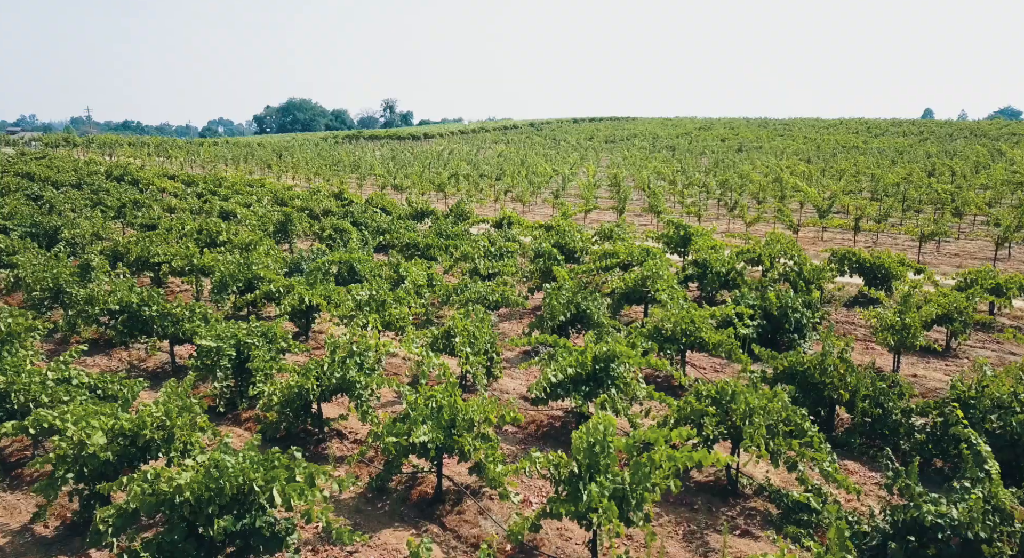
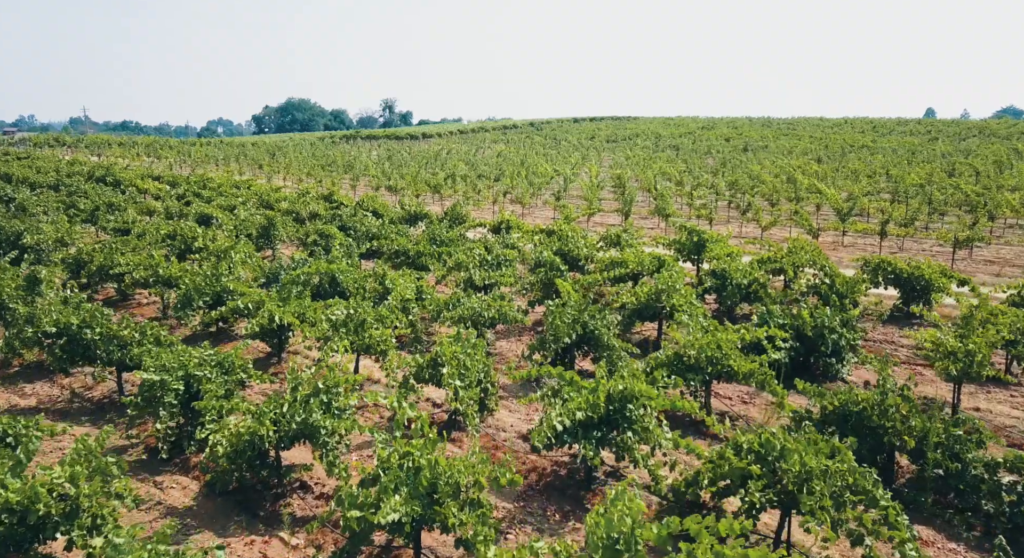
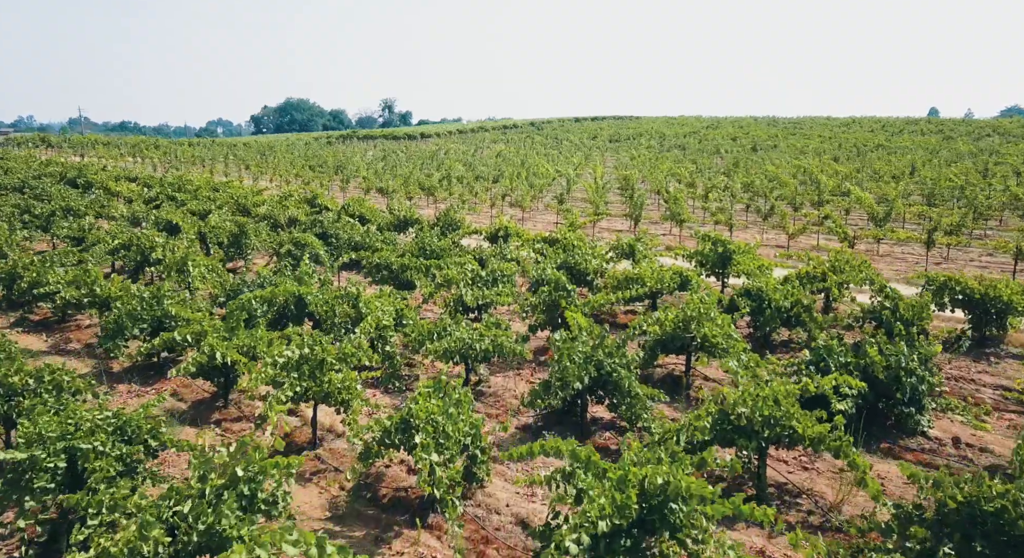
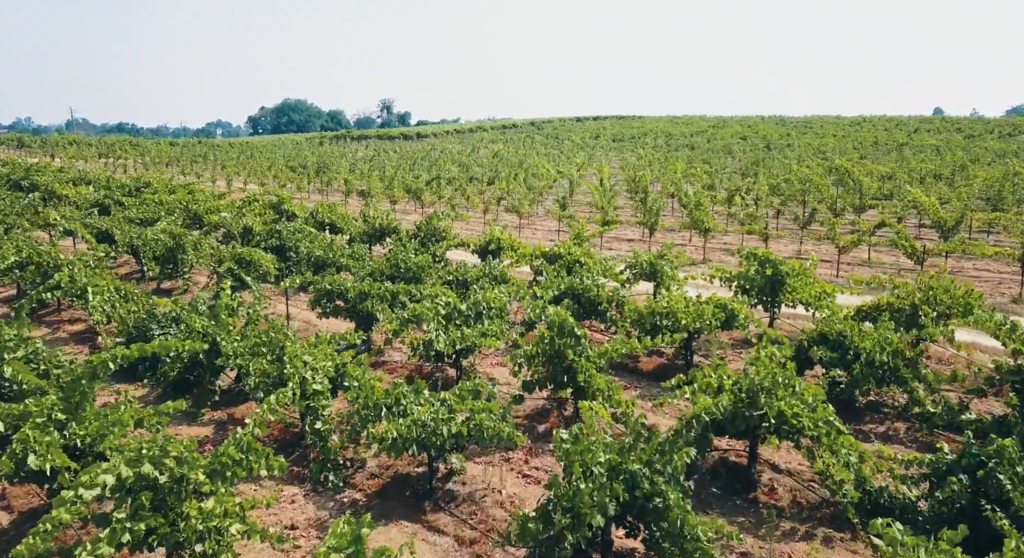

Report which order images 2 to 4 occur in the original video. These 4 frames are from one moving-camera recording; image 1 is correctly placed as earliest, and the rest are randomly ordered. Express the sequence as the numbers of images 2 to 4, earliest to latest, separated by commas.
2, 3, 4
